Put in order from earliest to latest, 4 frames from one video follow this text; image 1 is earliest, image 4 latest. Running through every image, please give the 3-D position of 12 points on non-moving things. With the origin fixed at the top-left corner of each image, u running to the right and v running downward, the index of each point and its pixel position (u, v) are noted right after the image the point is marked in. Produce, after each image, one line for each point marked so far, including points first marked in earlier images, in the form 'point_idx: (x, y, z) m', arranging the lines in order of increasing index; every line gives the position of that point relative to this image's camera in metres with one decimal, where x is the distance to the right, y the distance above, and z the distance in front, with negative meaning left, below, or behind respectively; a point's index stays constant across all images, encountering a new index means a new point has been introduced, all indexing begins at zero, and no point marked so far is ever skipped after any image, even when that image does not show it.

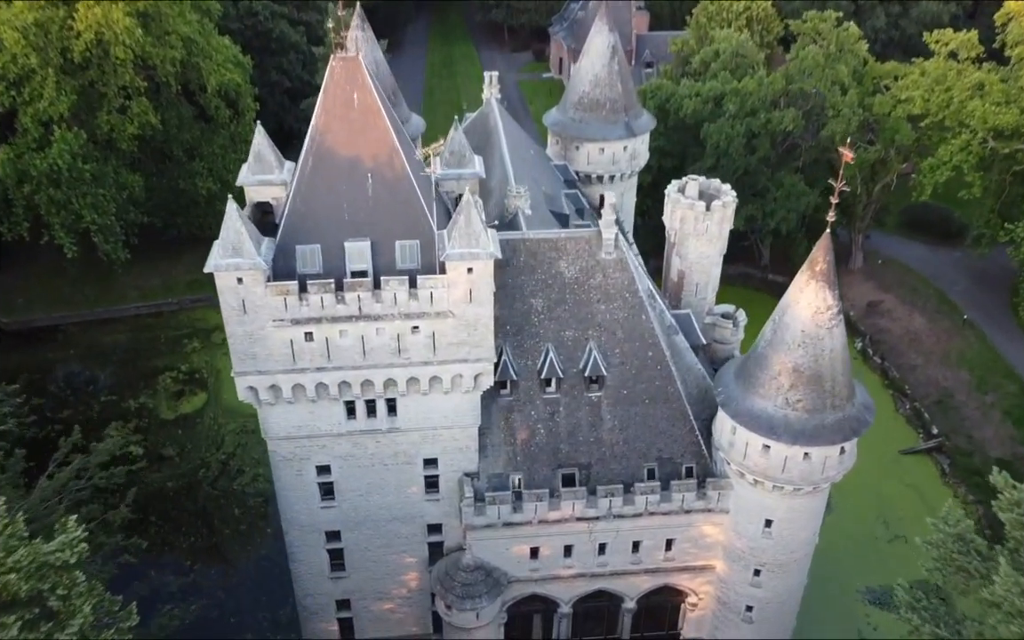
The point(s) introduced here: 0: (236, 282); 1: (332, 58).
0: (-6.2, +0.8, +19.7) m
1: (-4.0, +5.9, +20.0) m
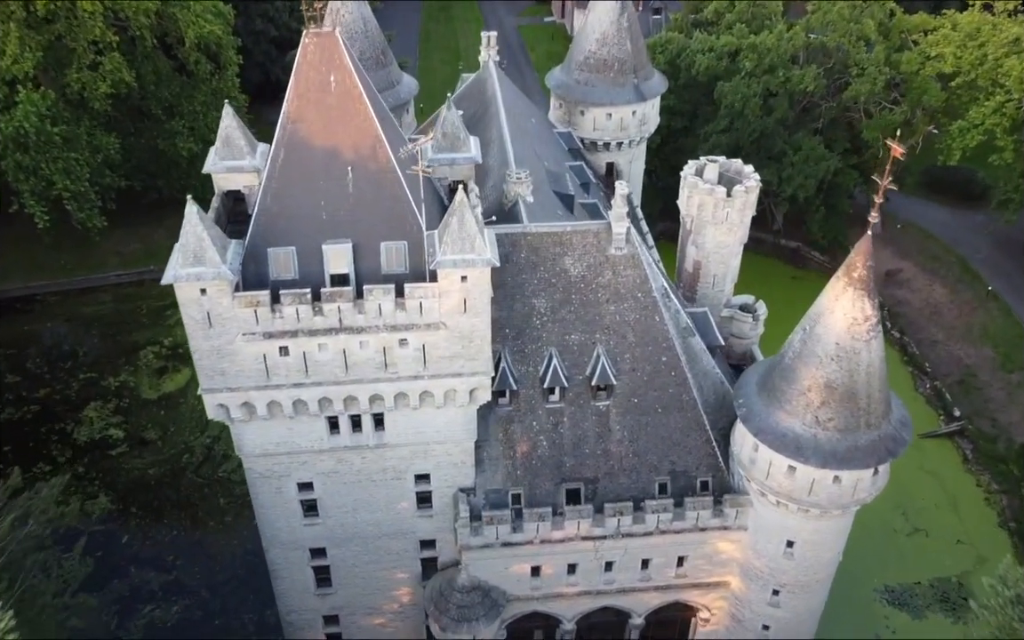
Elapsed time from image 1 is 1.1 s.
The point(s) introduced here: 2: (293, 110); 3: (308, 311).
0: (-6.2, +0.5, +17.5) m
1: (-4.0, +5.6, +17.4) m
2: (-4.4, +4.2, +17.8) m
3: (-4.1, +0.2, +17.9) m
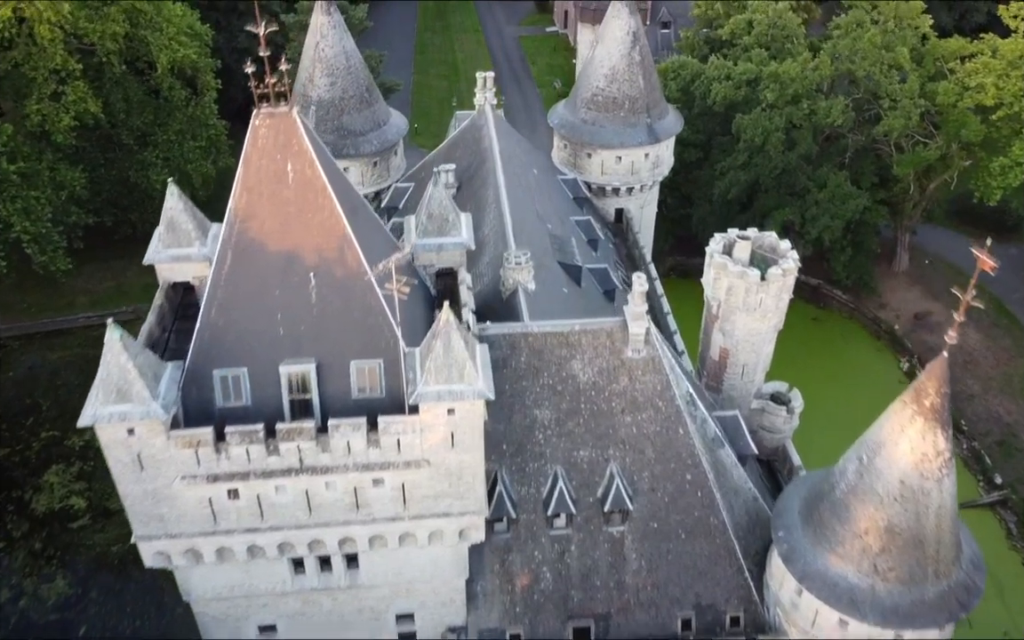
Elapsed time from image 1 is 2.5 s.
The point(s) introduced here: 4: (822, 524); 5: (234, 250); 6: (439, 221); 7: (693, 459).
0: (-6.2, -1.8, +14.2) m
1: (-4.1, +3.3, +14.1) m
2: (-4.4, +1.9, +14.6) m
3: (-4.2, -2.2, +14.7) m
4: (+5.9, -3.8, +16.8) m
5: (-4.6, +1.1, +14.7) m
6: (-1.5, +2.0, +18.1) m
7: (+3.7, -2.8, +18.4) m
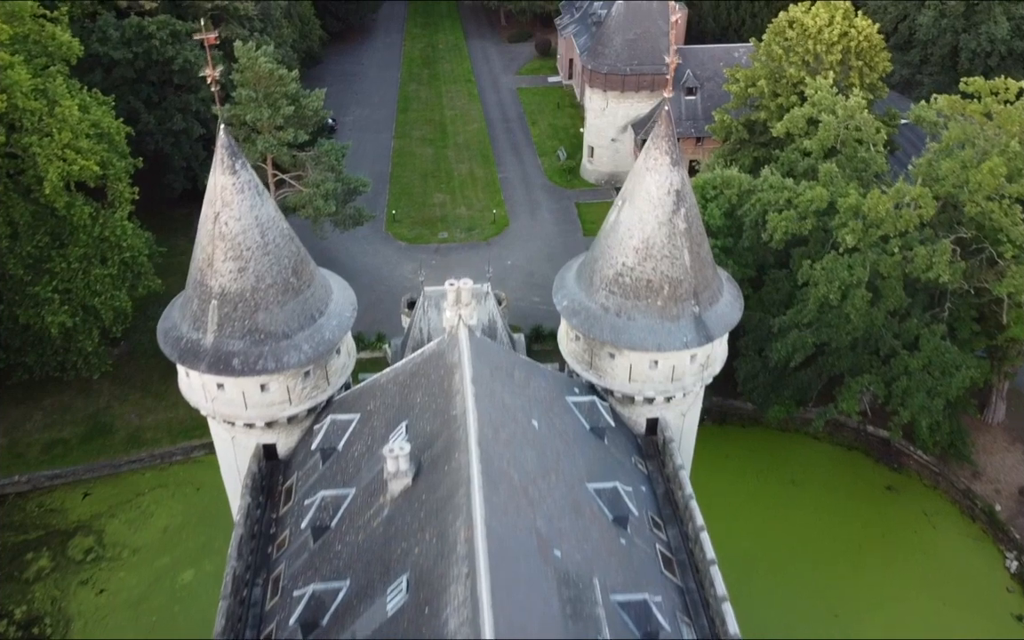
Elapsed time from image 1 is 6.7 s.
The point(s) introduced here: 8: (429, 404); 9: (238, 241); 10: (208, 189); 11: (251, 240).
0: (-6.5, -8.4, +5.3) m
1: (-4.4, -3.3, +5.2) m
2: (-4.7, -4.7, +5.6) m
3: (-4.4, -8.8, +5.7) m
4: (+5.6, -10.4, +7.8) m
5: (-4.9, -5.4, +5.8) m
6: (-1.8, -4.6, +9.2) m
7: (+3.5, -9.4, +9.4) m
8: (-1.6, -1.5, +17.1) m
9: (-6.1, +1.7, +19.7) m
10: (-6.7, +2.9, +19.5) m
11: (-5.8, +1.8, +19.8) m
